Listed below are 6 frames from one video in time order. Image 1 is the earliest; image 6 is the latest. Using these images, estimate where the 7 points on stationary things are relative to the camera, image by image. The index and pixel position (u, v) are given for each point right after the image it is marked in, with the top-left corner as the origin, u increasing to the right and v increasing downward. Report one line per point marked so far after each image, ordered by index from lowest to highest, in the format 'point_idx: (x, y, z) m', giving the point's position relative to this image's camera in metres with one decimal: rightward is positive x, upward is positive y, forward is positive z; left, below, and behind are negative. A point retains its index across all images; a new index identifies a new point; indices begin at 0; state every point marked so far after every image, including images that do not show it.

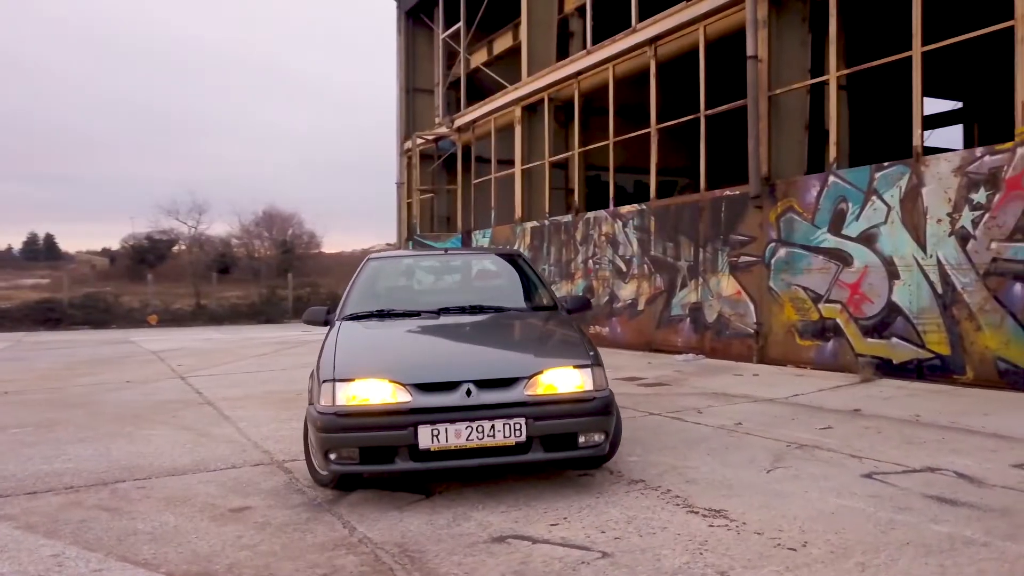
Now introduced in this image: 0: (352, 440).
0: (-0.8, -0.8, +4.0) m
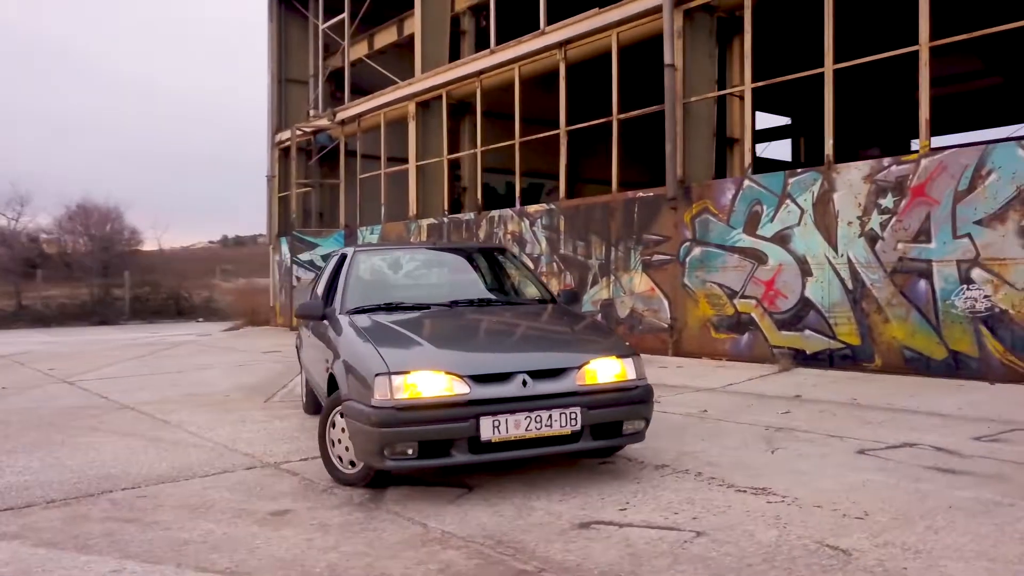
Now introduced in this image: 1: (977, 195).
0: (-0.5, -0.7, +3.9) m
1: (+4.6, +0.9, +7.8) m
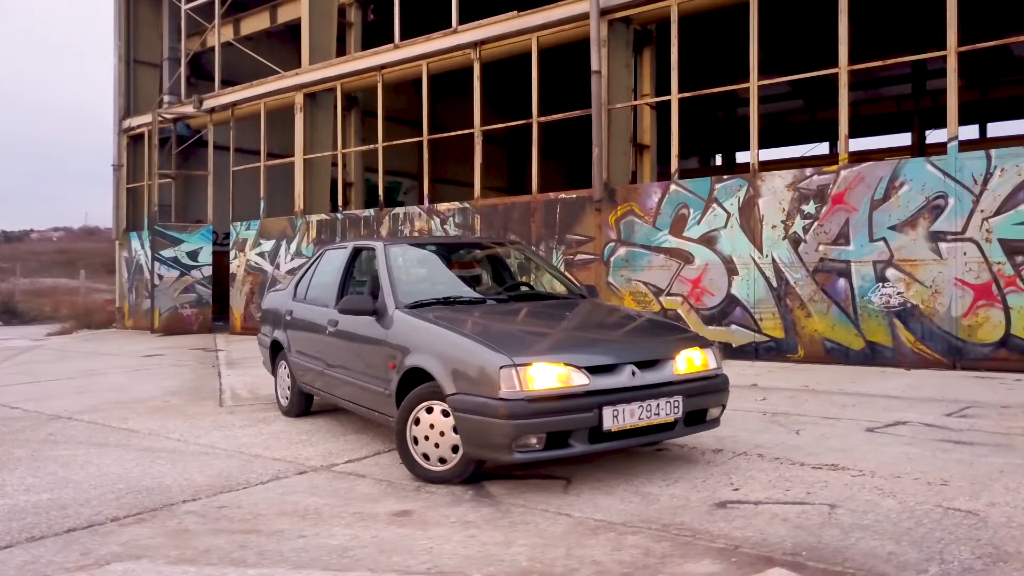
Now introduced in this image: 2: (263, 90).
0: (+0.2, -0.7, +3.9) m
1: (+4.2, +0.9, +8.8) m
2: (-5.3, +4.2, +16.8) m
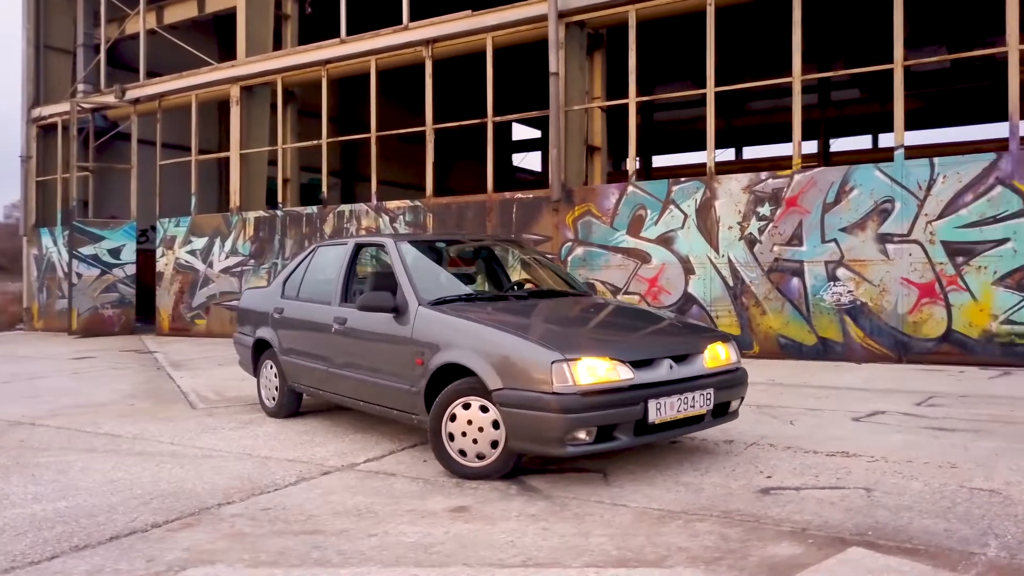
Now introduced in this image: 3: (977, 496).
0: (+0.4, -0.7, +3.9) m
1: (+3.9, +1.0, +9.3) m
2: (-6.5, +4.2, +16.1) m
3: (+2.2, -1.0, +3.8) m
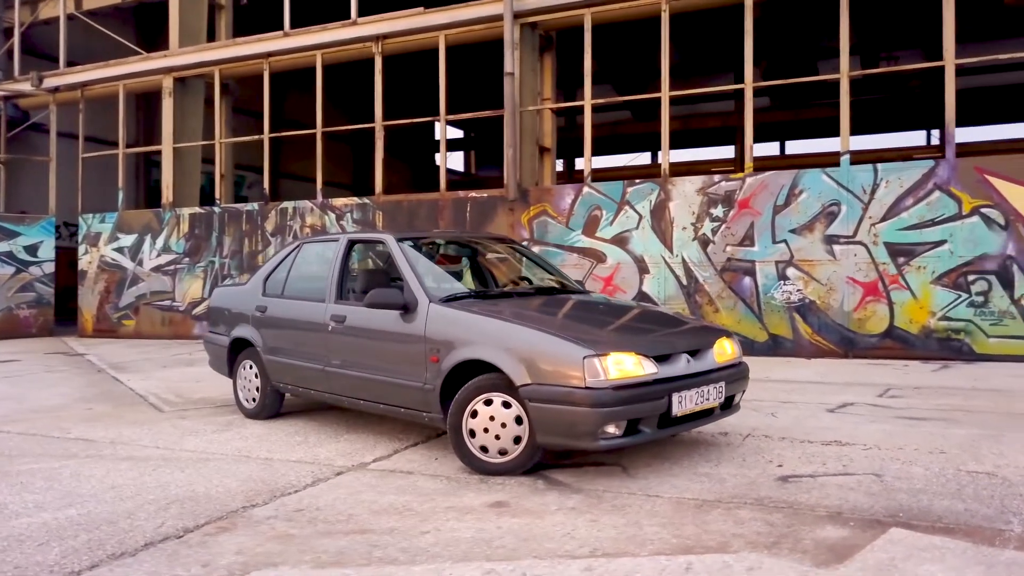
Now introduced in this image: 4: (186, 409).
0: (+0.6, -0.6, +4.0) m
1: (+3.5, +1.0, +9.7) m
2: (-7.6, +4.2, +15.4) m
3: (+2.4, -1.0, +4.1) m
4: (-2.9, -1.1, +6.9) m
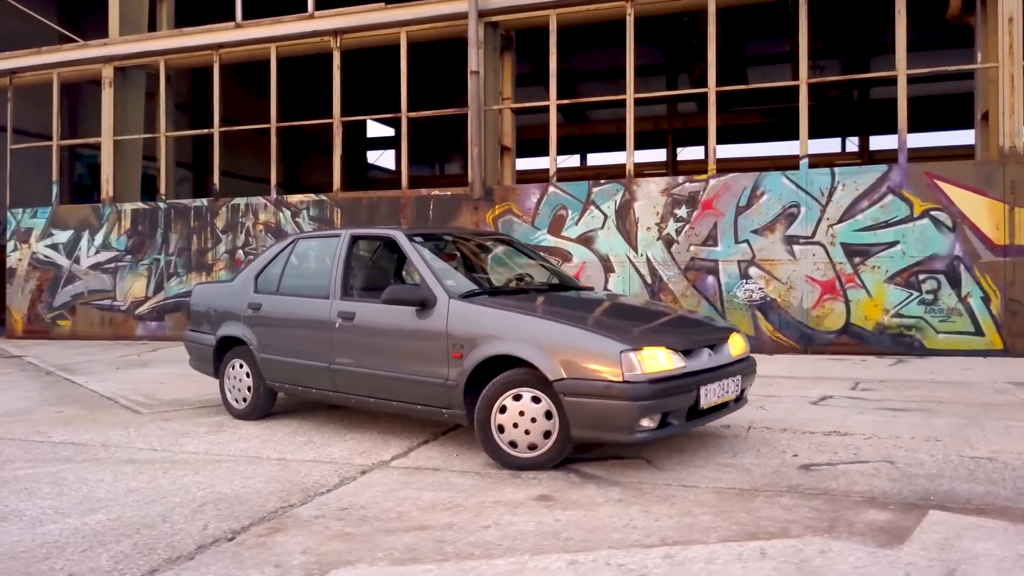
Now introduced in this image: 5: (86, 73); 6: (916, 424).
0: (+0.8, -0.6, +4.1) m
1: (+3.1, +1.0, +10.1) m
2: (-8.4, +4.3, +14.7) m
3: (+2.6, -1.0, +4.3) m
4: (-2.9, -1.0, +6.7) m
5: (-7.9, +4.0, +14.8) m
6: (+2.8, -1.0, +5.5) m
